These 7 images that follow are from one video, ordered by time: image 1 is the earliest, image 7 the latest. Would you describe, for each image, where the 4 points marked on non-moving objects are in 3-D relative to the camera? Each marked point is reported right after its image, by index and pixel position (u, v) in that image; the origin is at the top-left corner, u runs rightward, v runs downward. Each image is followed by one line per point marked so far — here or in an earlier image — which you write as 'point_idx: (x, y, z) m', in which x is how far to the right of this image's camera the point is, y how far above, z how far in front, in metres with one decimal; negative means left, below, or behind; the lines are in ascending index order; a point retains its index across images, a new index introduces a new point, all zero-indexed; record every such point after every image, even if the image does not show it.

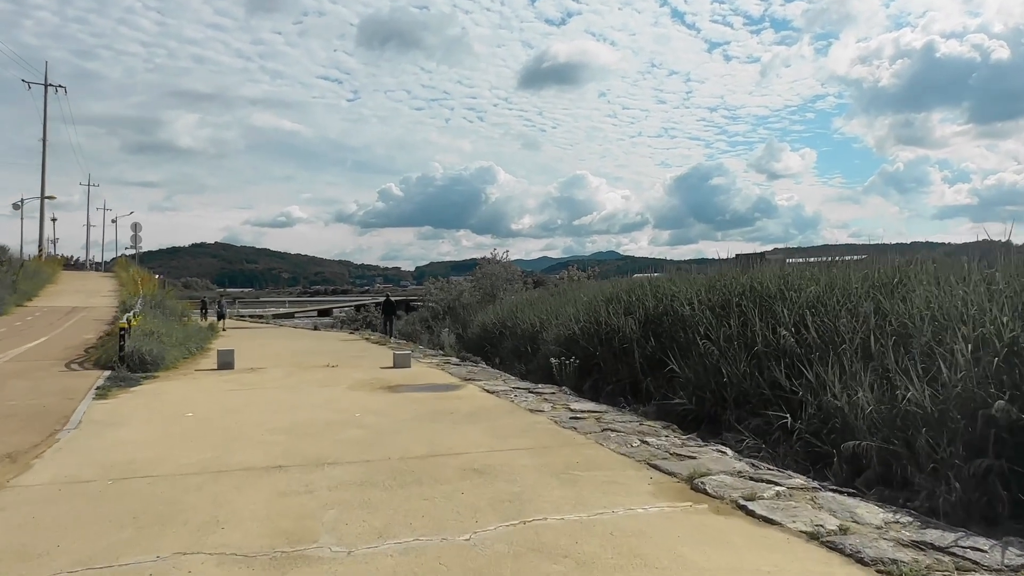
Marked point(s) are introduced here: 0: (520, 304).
0: (+0.2, -0.4, +17.3) m
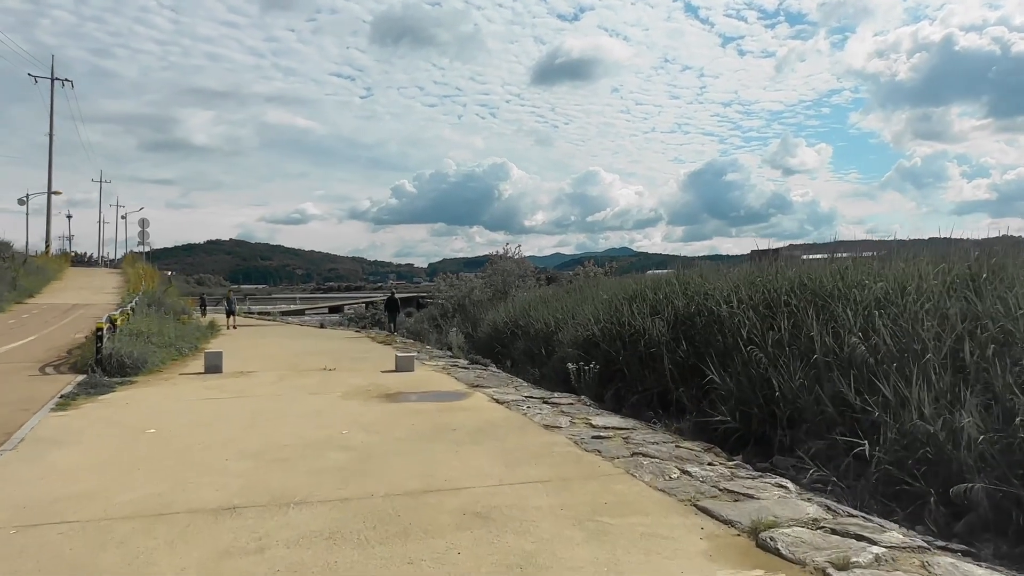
0: (+0.5, -0.3, +16.2) m
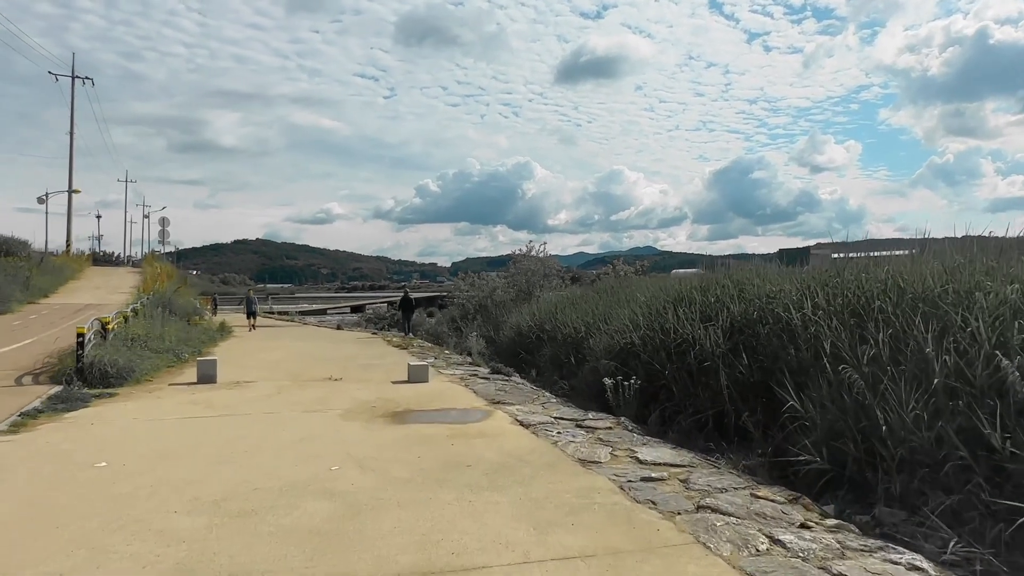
0: (+1.0, -0.4, +14.9) m
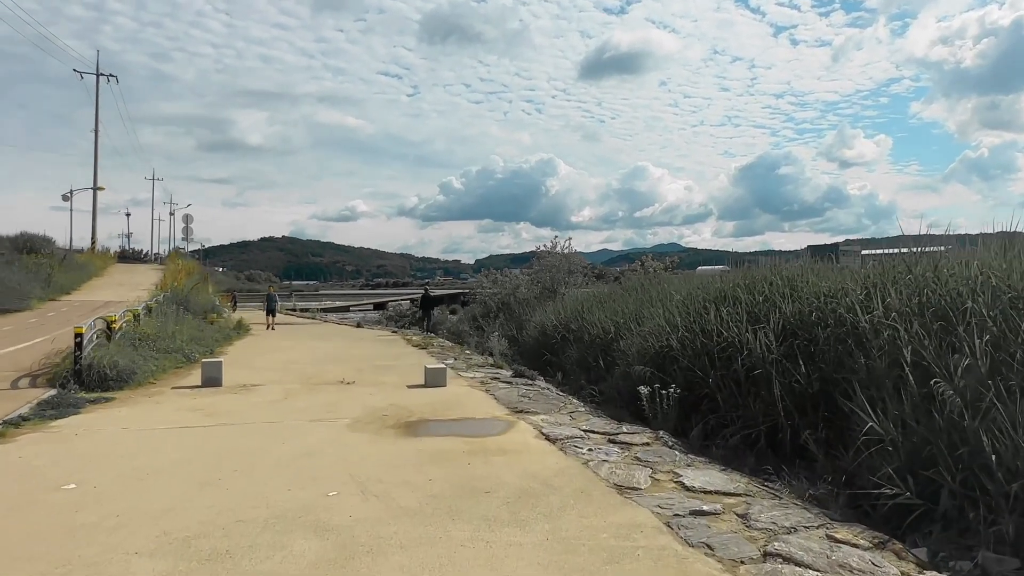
0: (+1.5, -0.3, +14.1) m
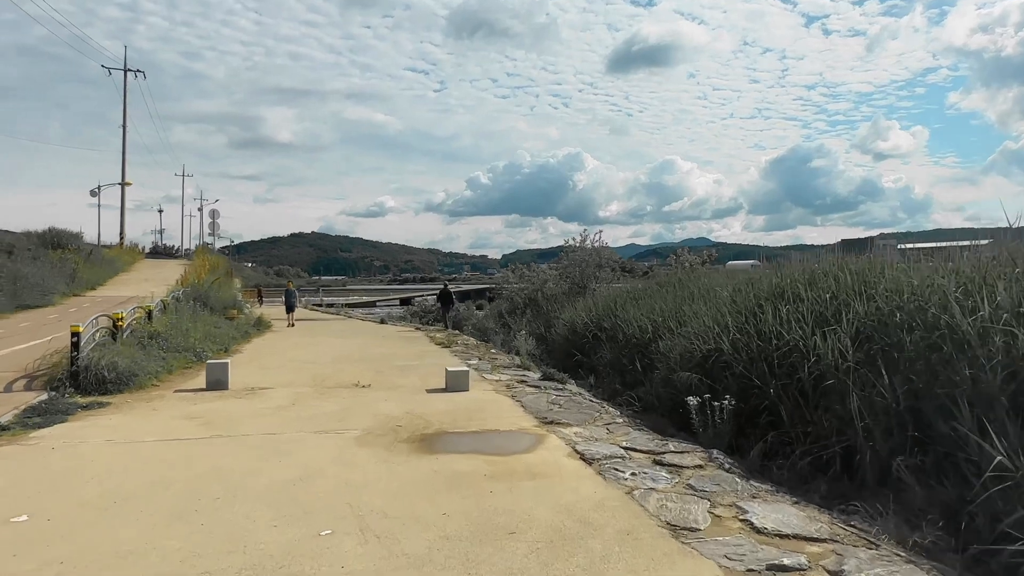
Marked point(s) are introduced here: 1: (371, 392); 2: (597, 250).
0: (+2.1, -0.2, +13.2) m
1: (-1.8, -1.3, +8.7) m
2: (+2.5, +1.1, +19.8) m
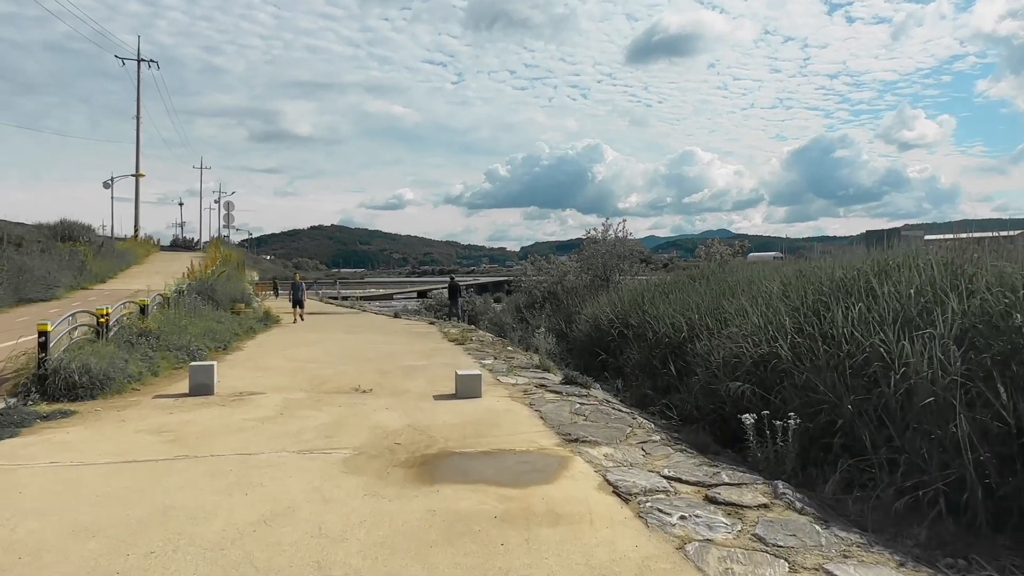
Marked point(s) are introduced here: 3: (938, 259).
0: (+2.4, -0.1, +12.1) m
1: (-1.6, -1.2, +7.7) m
2: (+3.0, +1.3, +18.7) m
3: (+3.5, +0.2, +5.6) m
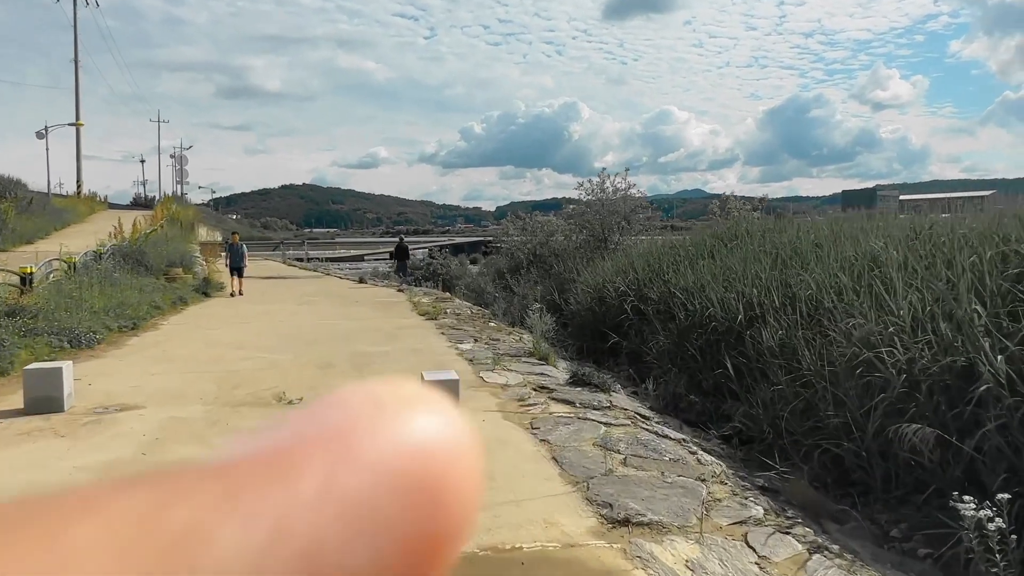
0: (+2.2, +0.4, +9.7) m
1: (-1.6, -1.0, +5.2) m
2: (+2.5, +2.2, +16.1) m
3: (+3.5, +0.4, +3.2) m
